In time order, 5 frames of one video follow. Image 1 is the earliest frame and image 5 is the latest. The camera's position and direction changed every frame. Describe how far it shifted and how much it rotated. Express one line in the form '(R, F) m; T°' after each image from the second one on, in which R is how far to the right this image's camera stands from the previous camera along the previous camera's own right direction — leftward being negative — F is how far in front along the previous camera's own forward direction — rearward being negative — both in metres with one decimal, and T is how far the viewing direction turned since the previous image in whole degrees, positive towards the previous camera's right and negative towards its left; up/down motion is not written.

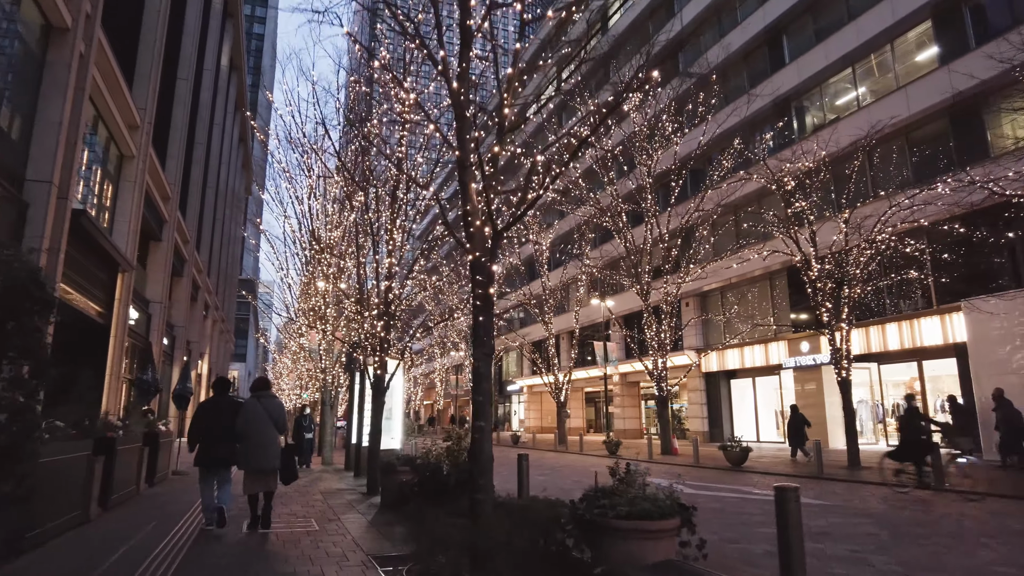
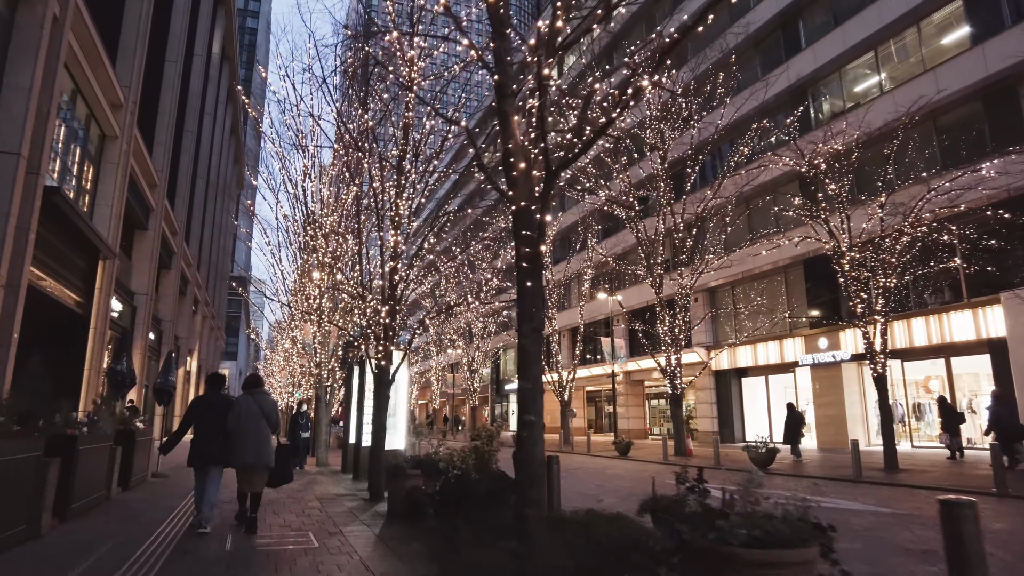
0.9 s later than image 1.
(-0.4, +1.1) m; +1°
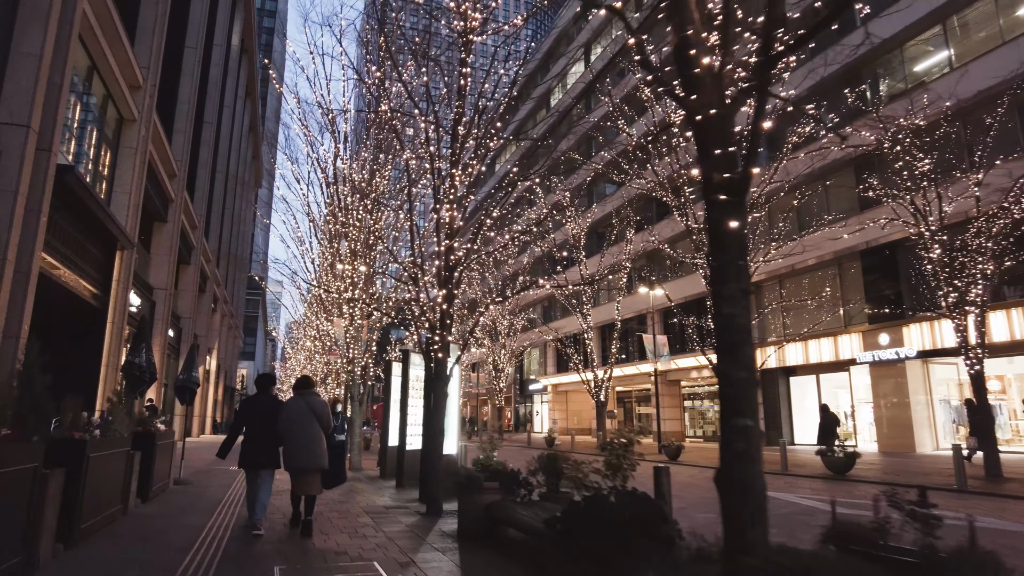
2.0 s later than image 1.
(-0.8, +1.3) m; -1°
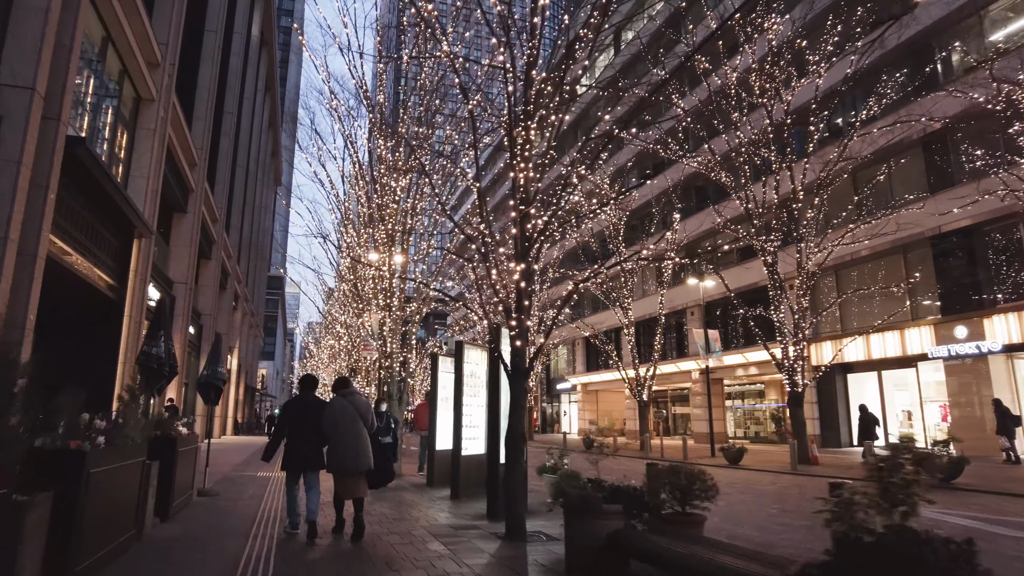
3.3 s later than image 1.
(-0.8, +1.4) m; -1°
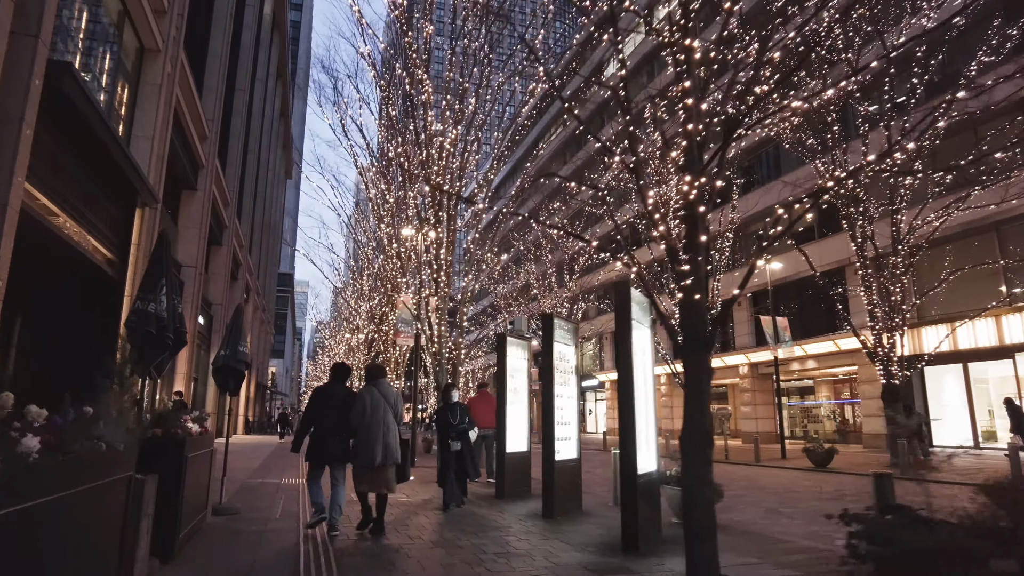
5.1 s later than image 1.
(-1.1, +2.2) m; -1°
